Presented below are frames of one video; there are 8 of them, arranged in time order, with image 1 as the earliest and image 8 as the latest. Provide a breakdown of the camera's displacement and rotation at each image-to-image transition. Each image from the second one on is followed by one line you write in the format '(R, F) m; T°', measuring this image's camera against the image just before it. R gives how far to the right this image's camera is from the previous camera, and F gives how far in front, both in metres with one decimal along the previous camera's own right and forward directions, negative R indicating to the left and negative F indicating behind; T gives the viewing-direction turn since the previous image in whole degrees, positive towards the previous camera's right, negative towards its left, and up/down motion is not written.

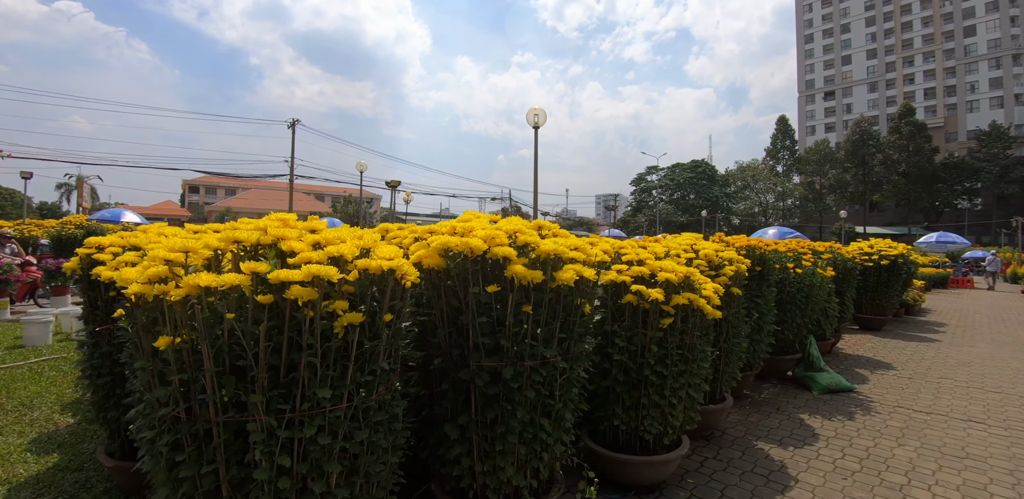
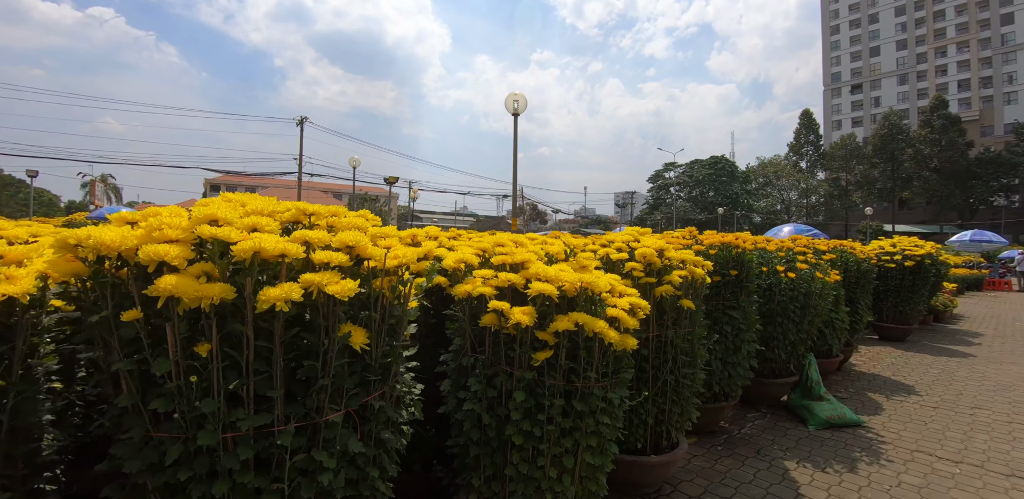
(+0.9, +0.9) m; -2°
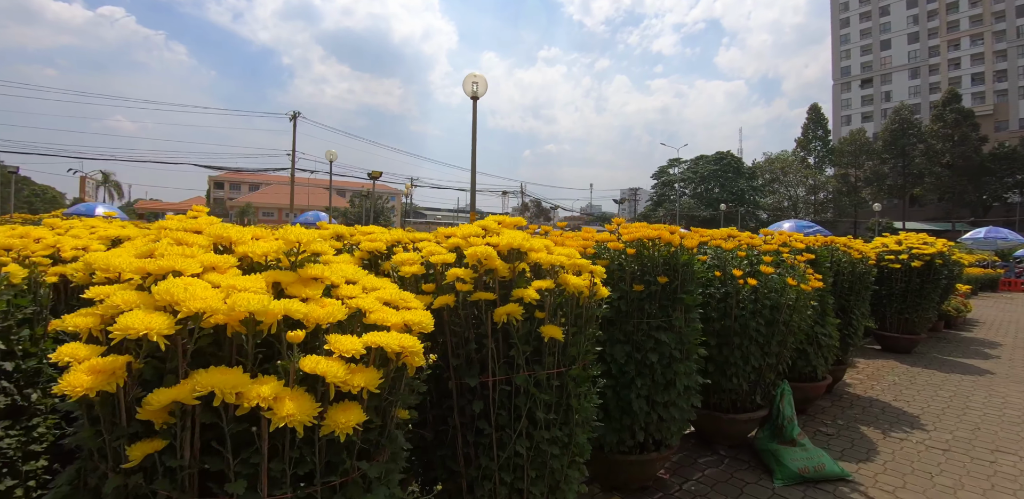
(+1.0, +1.0) m; -1°
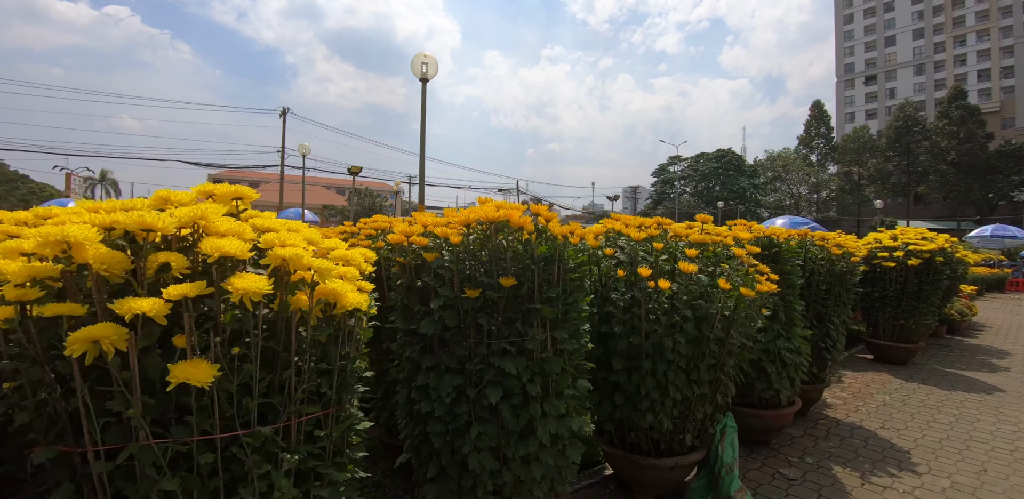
(+0.9, +0.8) m; 0°
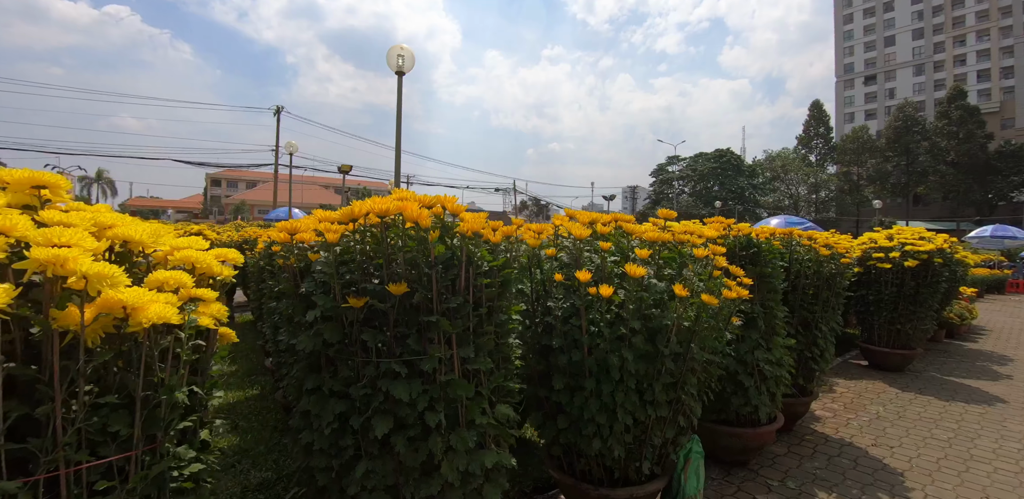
(+0.3, +0.3) m; 0°
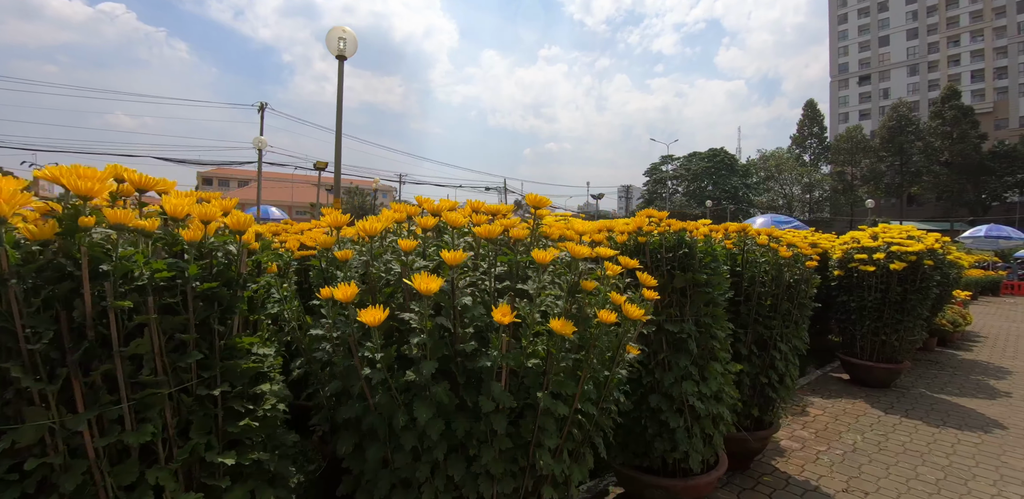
(+0.7, +0.7) m; 0°
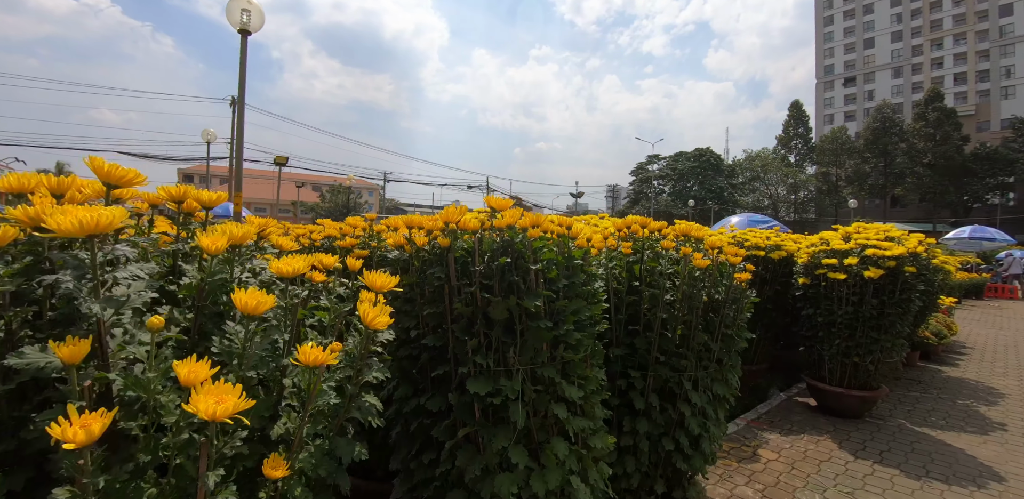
(+0.9, +0.9) m; +1°
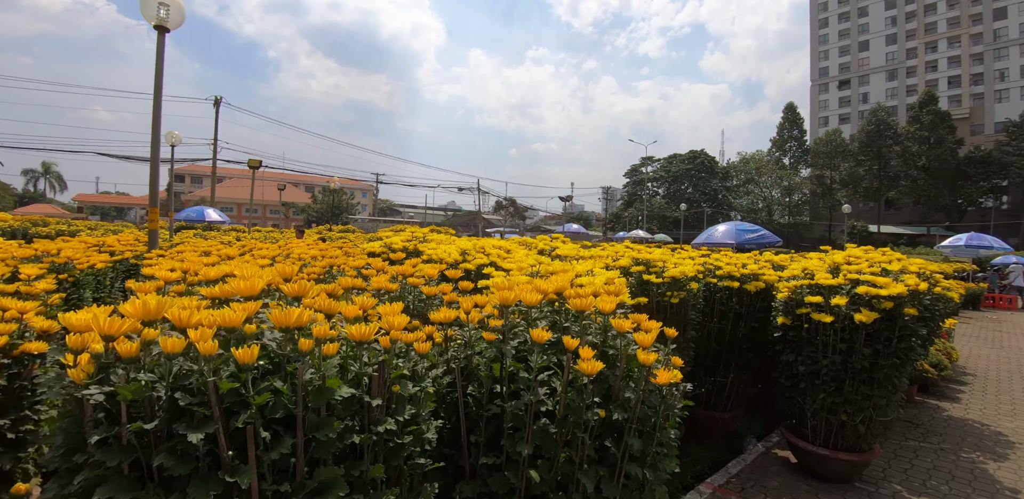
(+0.6, +0.7) m; 0°
